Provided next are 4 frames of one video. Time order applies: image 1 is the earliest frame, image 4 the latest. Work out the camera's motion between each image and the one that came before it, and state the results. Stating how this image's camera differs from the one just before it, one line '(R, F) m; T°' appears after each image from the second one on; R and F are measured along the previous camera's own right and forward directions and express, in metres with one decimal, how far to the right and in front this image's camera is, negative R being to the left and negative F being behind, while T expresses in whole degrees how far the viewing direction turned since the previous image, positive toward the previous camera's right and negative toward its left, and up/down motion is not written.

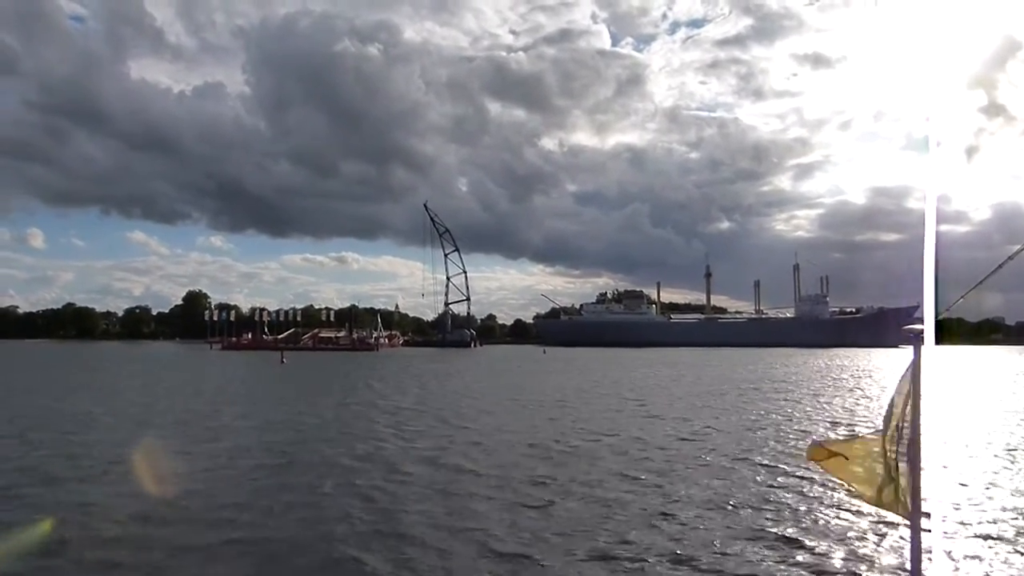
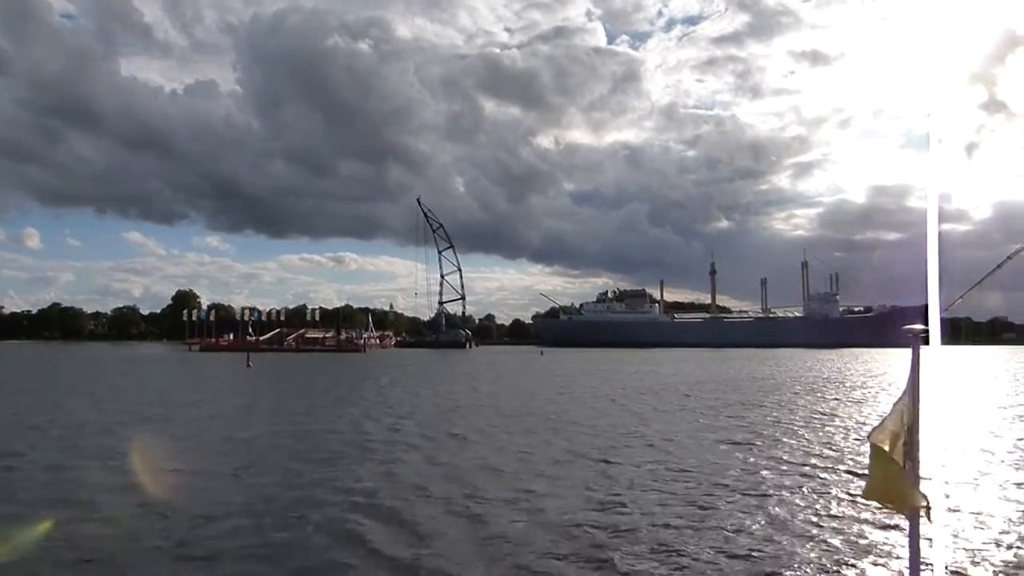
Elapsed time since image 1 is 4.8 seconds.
(0.0, +0.9) m; 0°
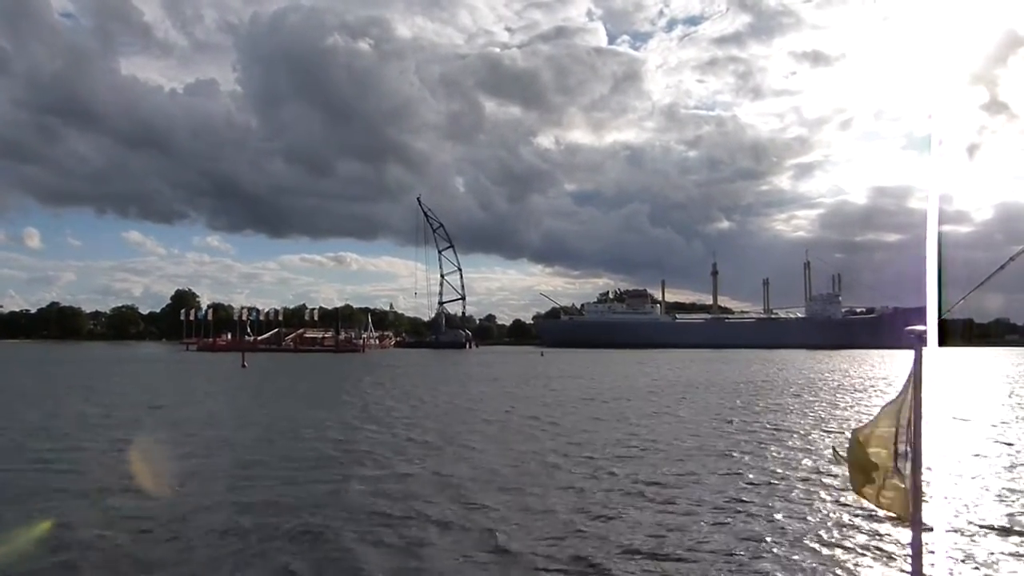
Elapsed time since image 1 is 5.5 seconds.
(-1.1, -2.5) m; 0°
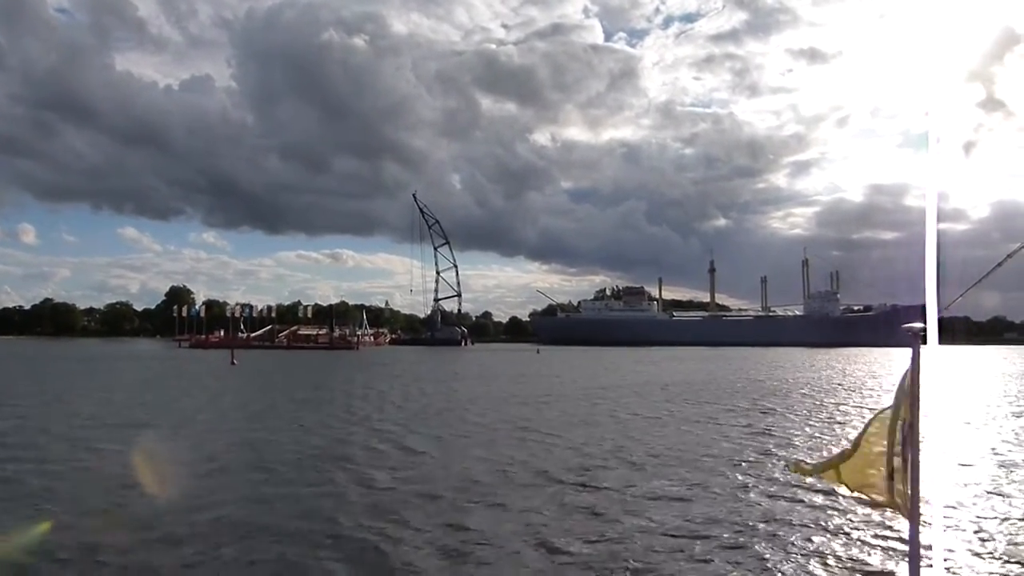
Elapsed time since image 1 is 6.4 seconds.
(+0.6, +2.0) m; 0°
